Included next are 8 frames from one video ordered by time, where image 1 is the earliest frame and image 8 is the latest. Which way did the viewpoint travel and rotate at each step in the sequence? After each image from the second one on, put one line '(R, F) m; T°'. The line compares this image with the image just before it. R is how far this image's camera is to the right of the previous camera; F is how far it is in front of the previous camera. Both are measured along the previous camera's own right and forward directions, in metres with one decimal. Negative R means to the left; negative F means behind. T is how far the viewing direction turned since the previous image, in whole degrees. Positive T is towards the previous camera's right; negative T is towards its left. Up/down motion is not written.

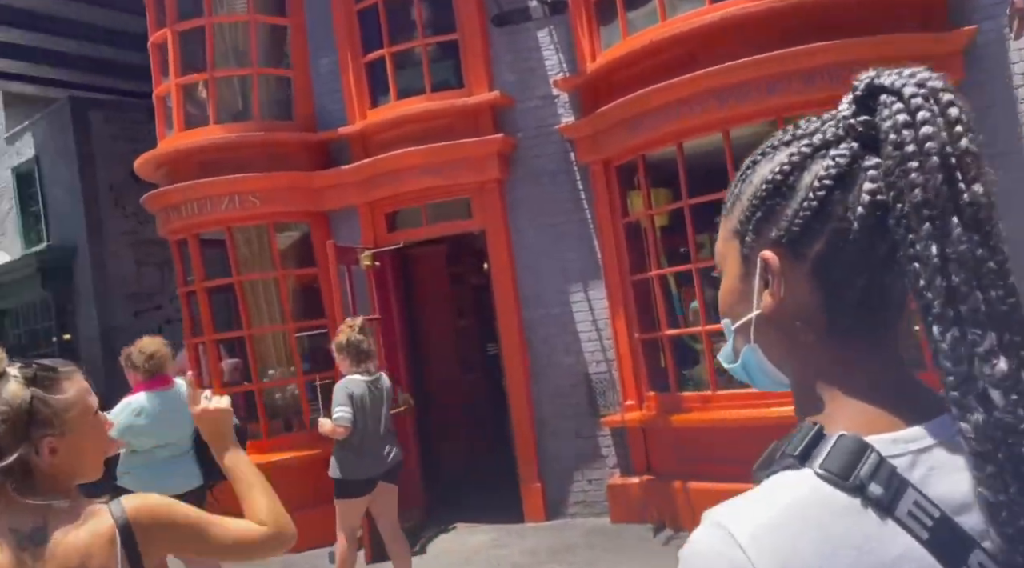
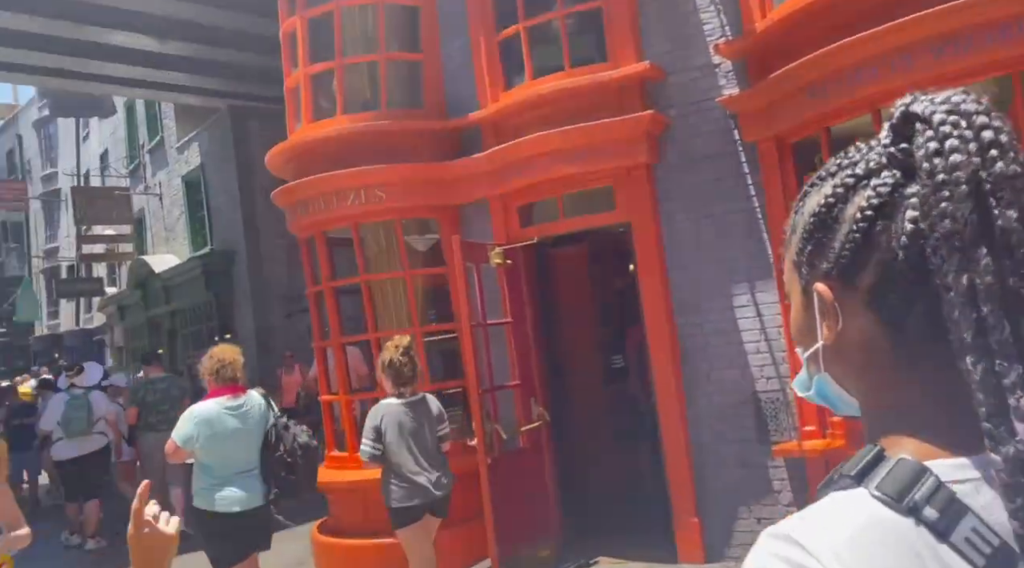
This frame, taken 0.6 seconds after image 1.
(0.0, +0.5) m; -10°
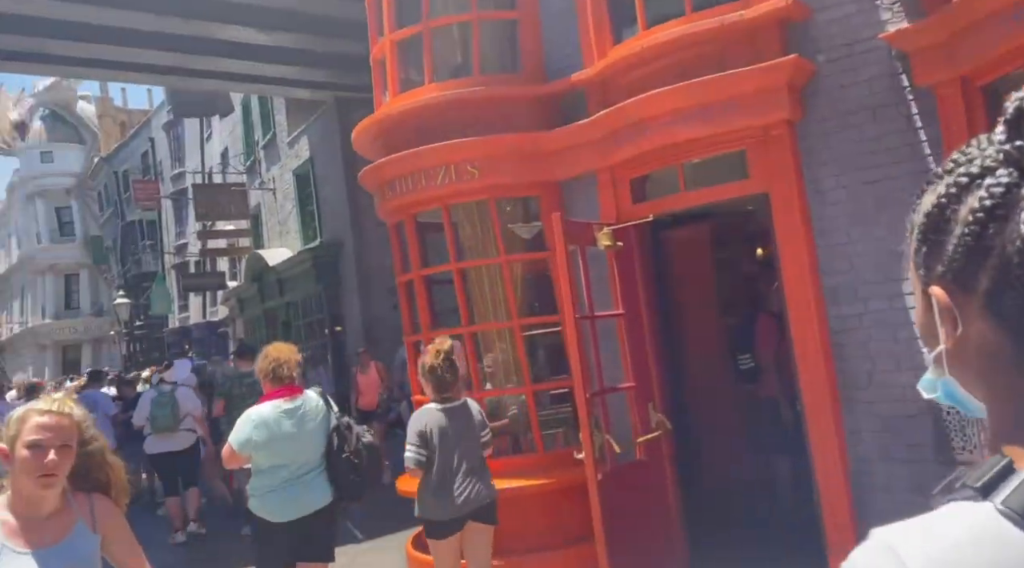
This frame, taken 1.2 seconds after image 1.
(0.0, +0.5) m; -8°
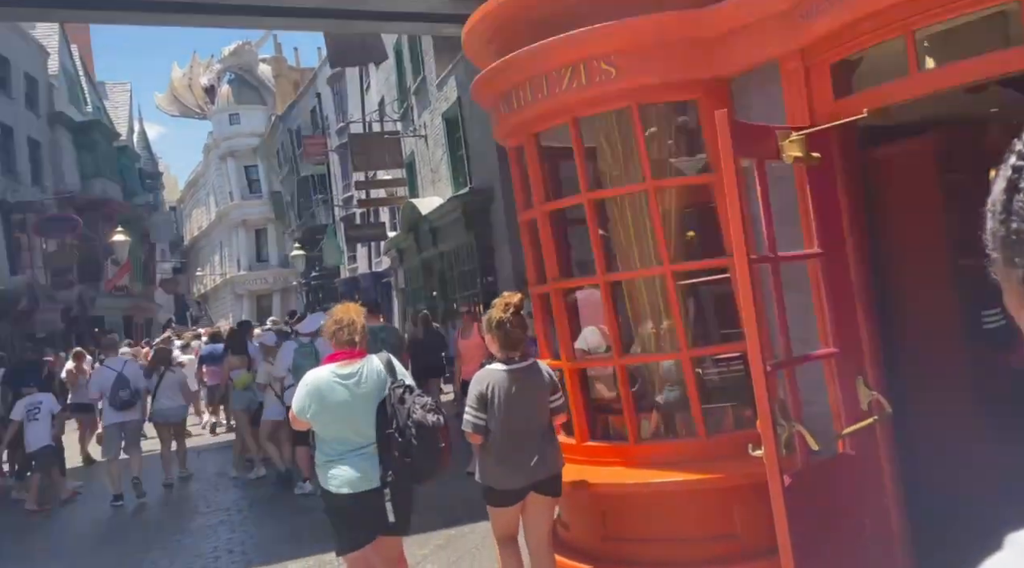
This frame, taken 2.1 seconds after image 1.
(0.0, +0.8) m; -11°
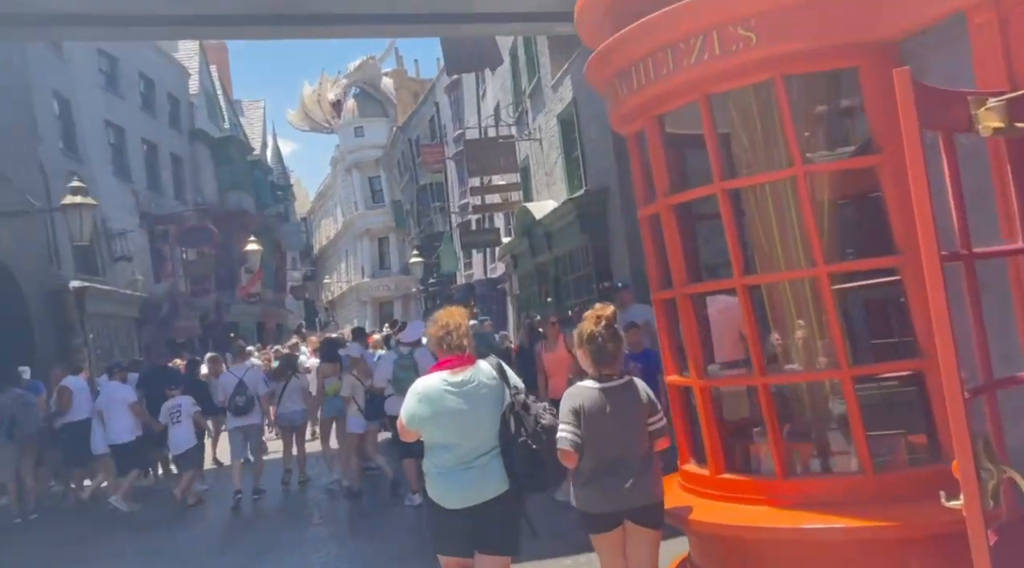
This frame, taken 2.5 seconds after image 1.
(0.0, +0.3) m; -8°
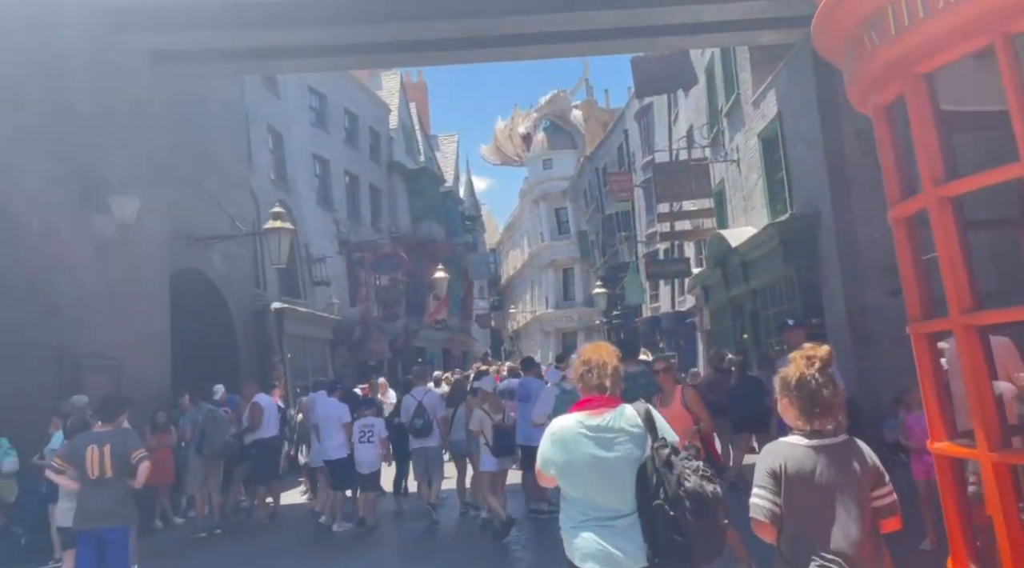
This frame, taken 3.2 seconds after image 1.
(-0.1, +0.7) m; -12°
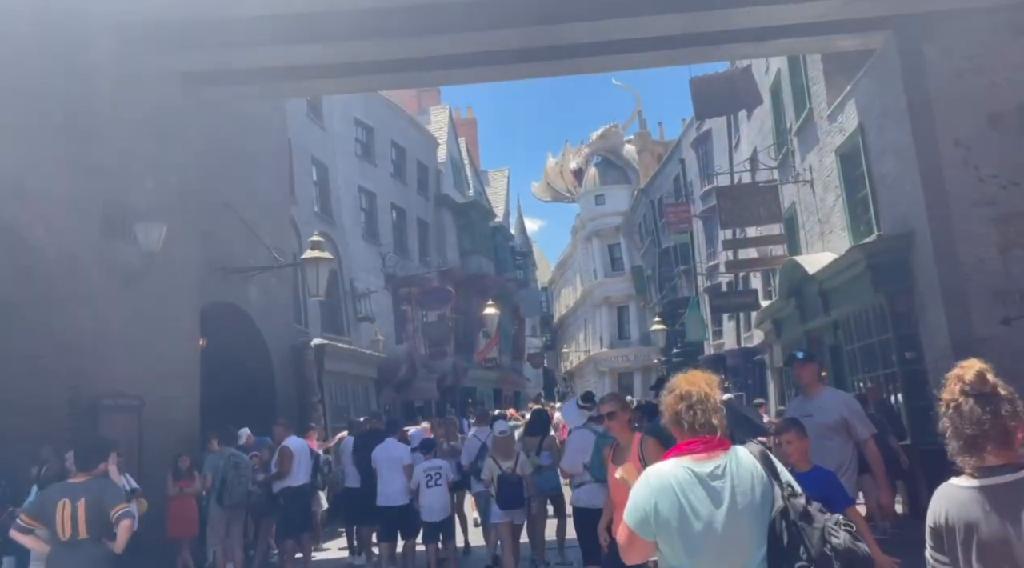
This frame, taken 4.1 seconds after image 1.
(-0.1, +1.1) m; -3°
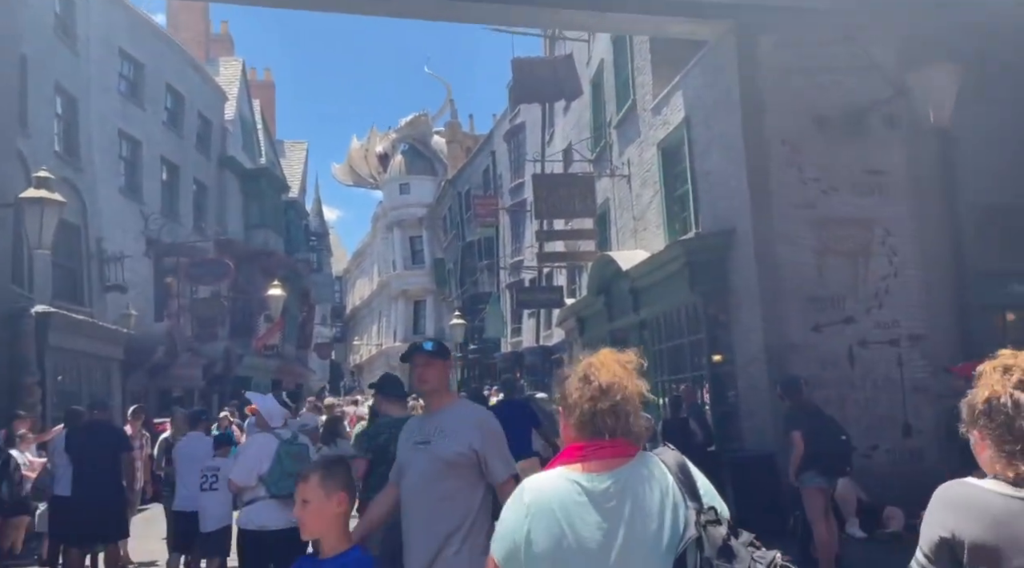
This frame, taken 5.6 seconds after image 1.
(+0.1, +1.6) m; +13°
